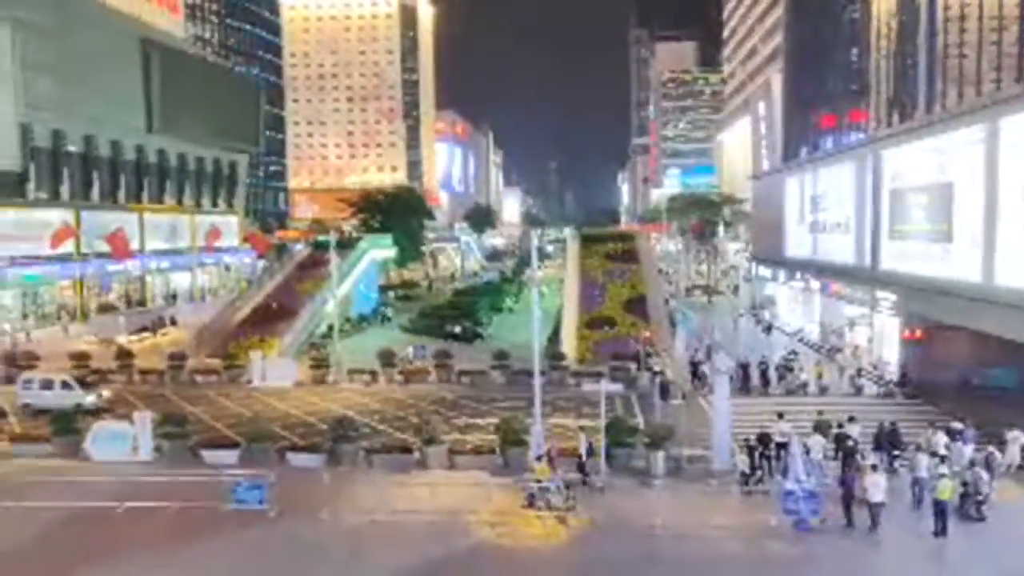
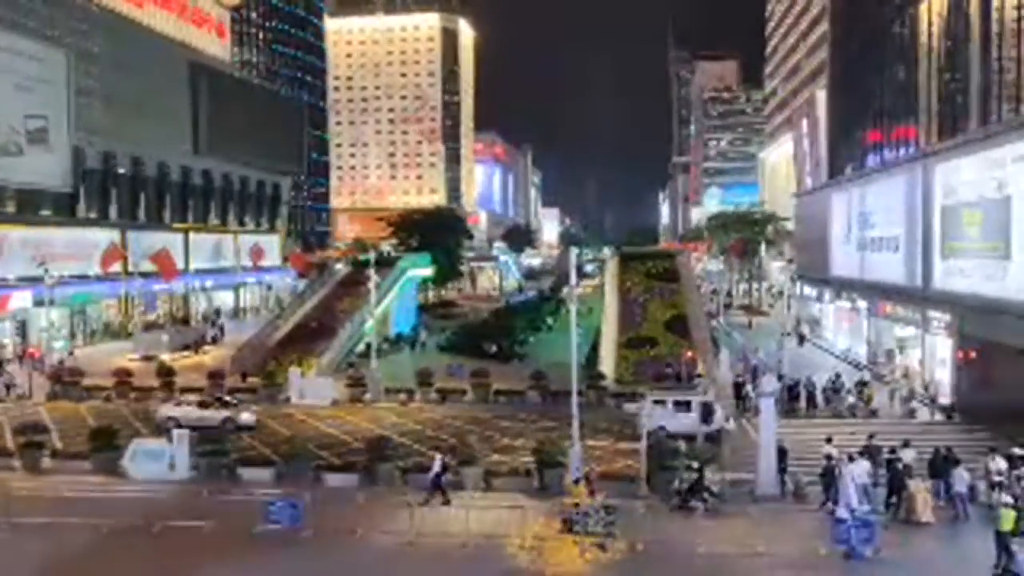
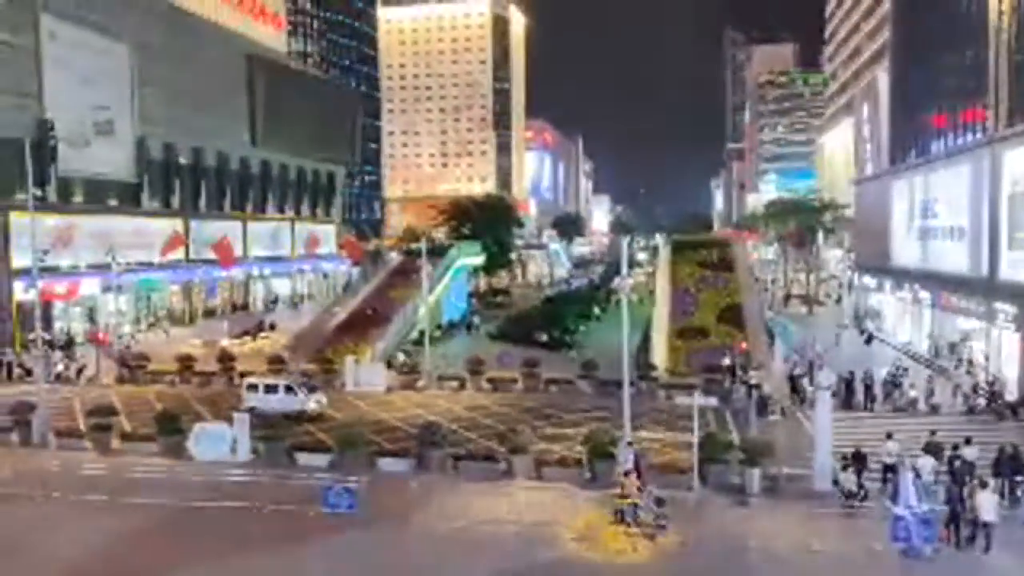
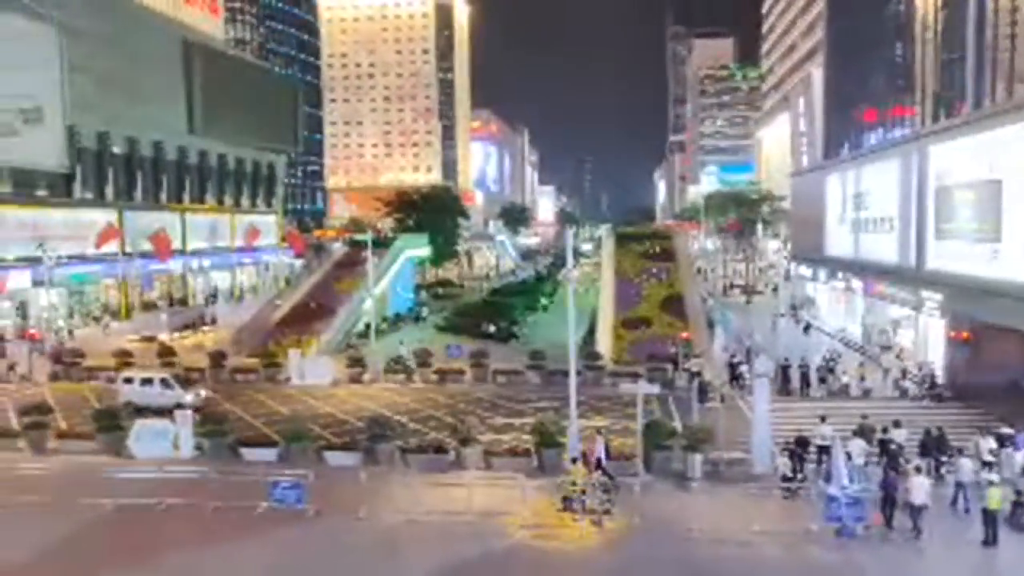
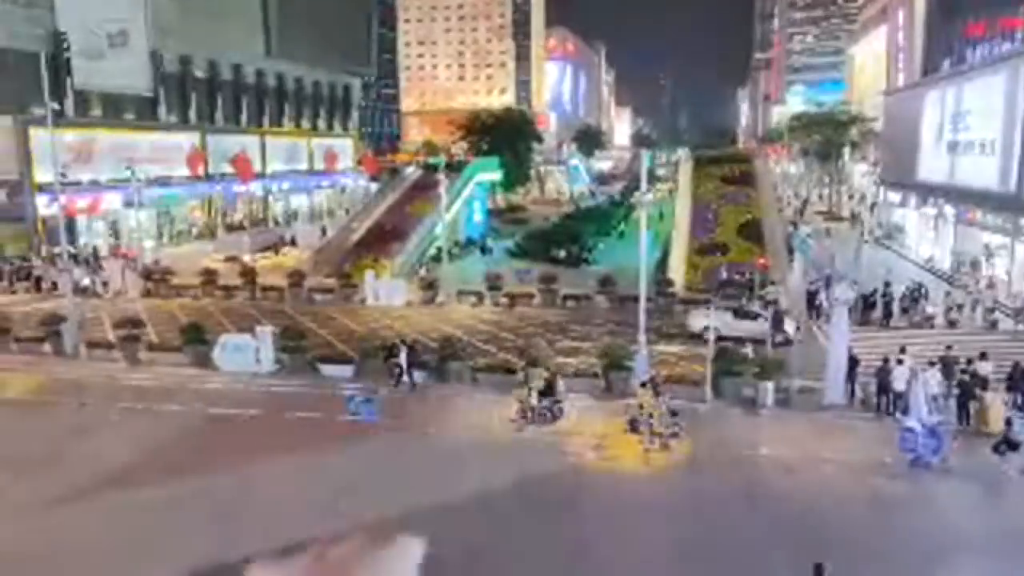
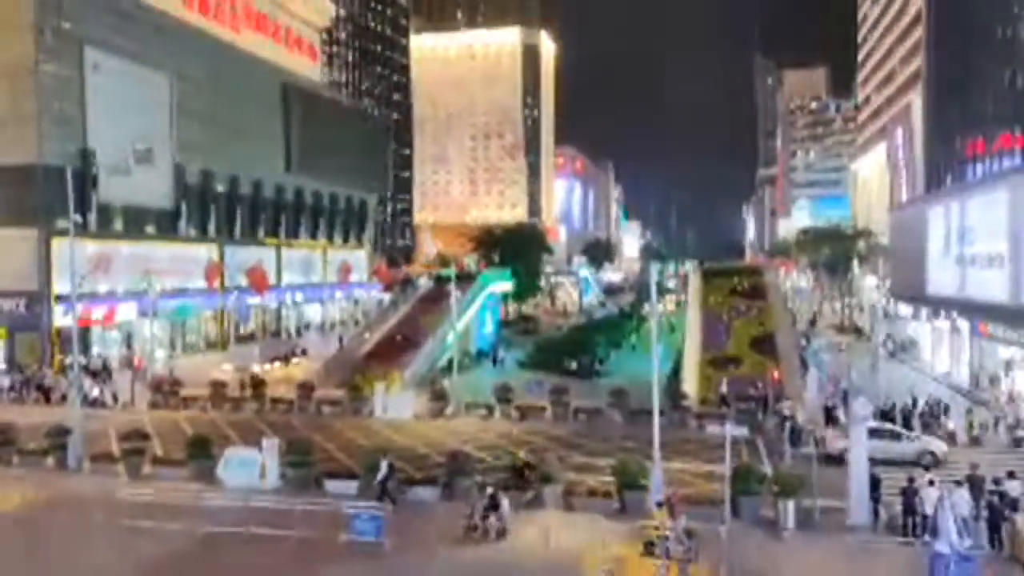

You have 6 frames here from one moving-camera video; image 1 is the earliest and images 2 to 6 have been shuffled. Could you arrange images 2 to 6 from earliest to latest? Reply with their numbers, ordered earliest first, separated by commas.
4, 3, 2, 5, 6
